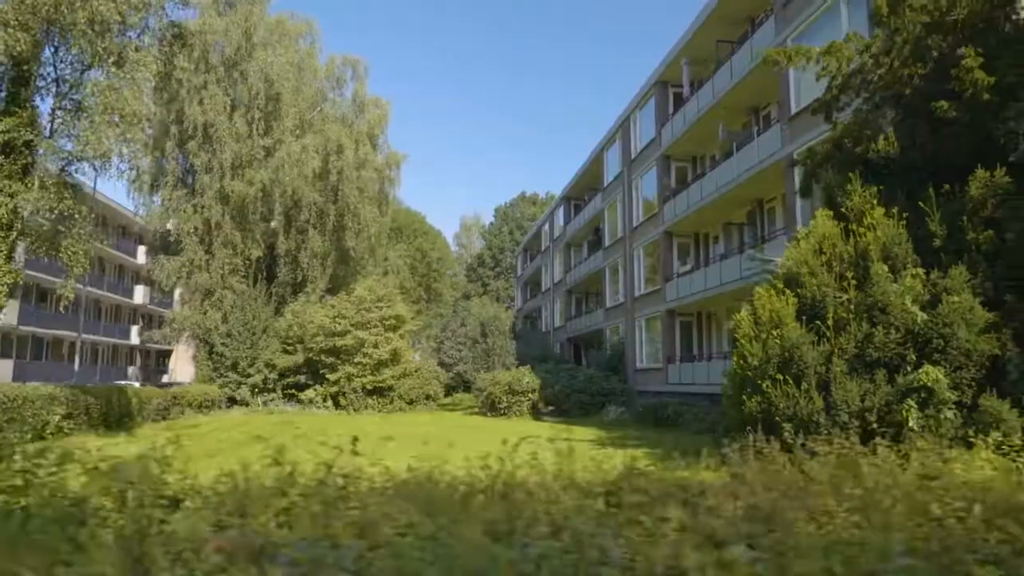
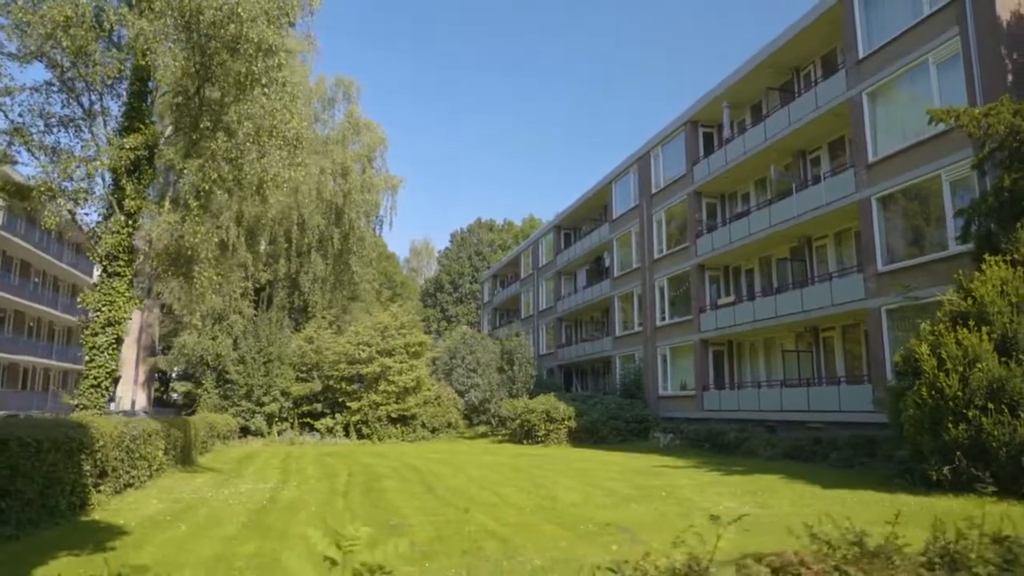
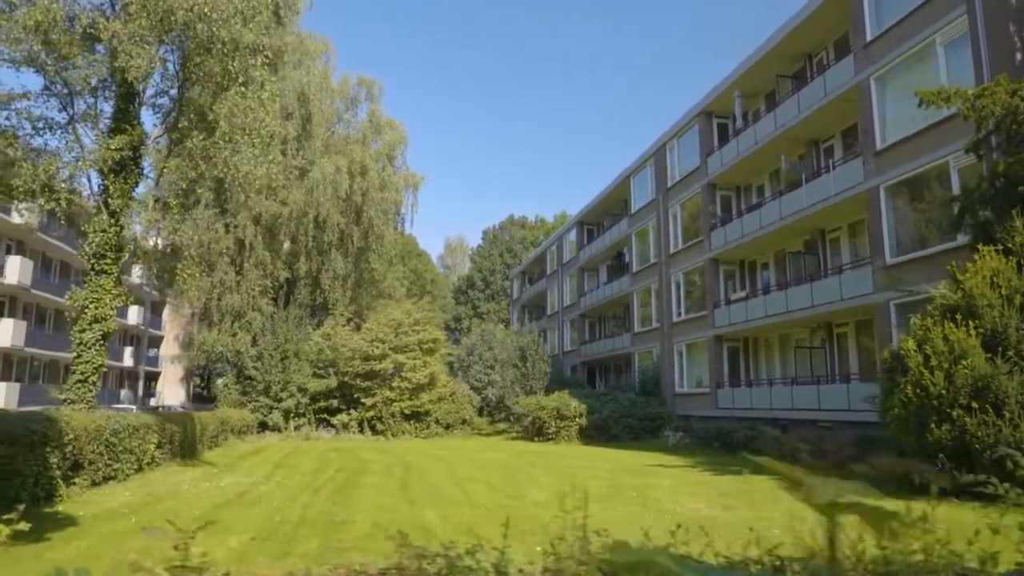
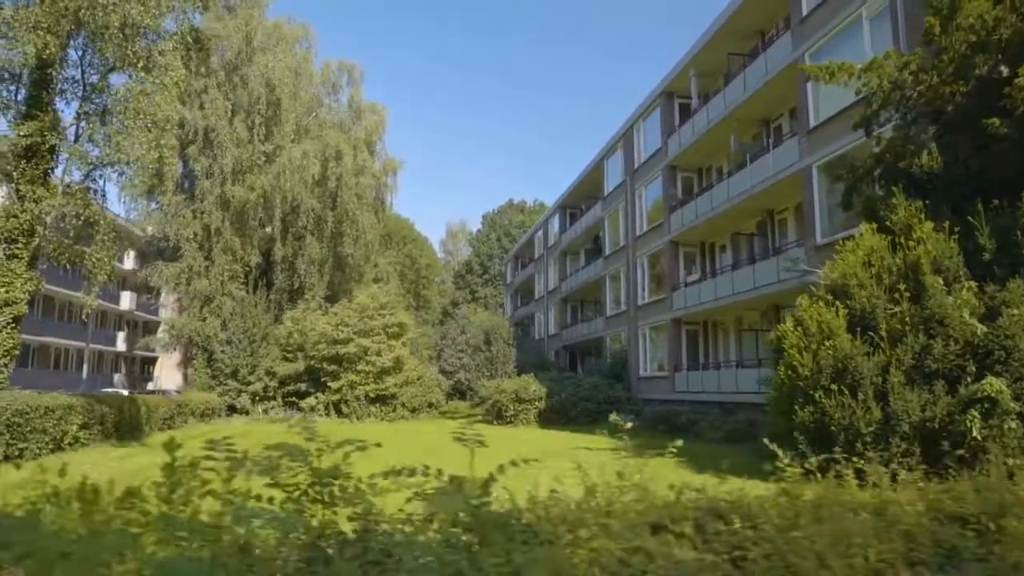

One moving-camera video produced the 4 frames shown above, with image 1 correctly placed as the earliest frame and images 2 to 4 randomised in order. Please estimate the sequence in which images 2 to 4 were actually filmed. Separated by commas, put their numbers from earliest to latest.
4, 3, 2
